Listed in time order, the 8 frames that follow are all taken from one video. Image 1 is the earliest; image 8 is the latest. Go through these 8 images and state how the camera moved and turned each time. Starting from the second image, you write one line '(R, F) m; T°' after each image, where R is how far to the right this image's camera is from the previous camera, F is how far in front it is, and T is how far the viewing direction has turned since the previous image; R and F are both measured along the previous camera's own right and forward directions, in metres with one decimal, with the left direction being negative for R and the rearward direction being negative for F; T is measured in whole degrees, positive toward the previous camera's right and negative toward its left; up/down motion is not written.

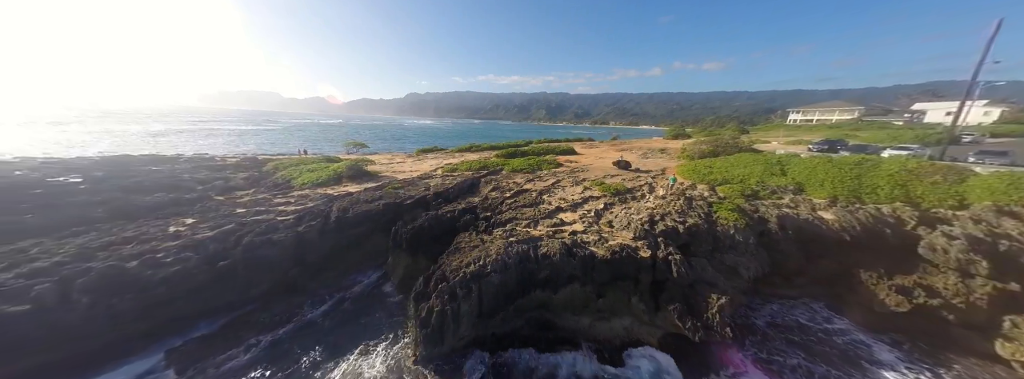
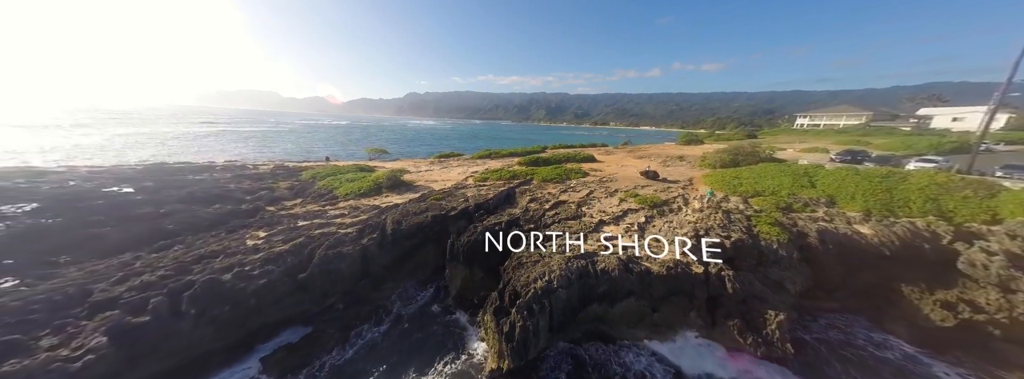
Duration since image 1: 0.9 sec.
(-1.6, -0.4) m; -1°
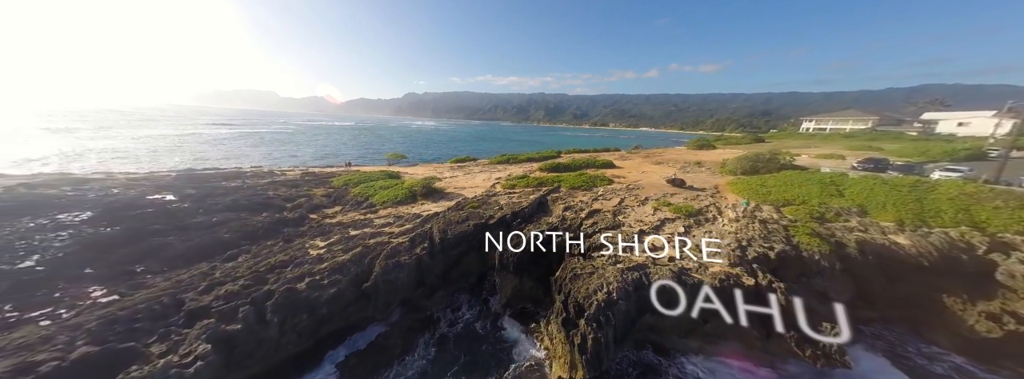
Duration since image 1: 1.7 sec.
(-1.6, -0.3) m; 0°
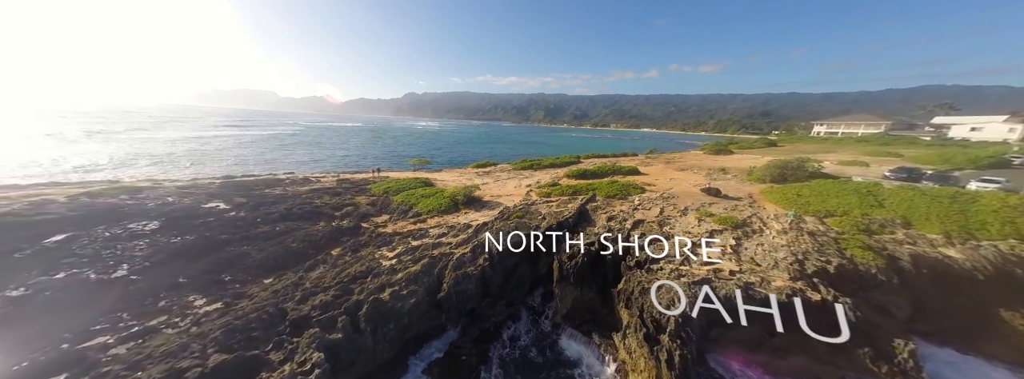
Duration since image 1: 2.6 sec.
(-2.1, -0.4) m; -1°
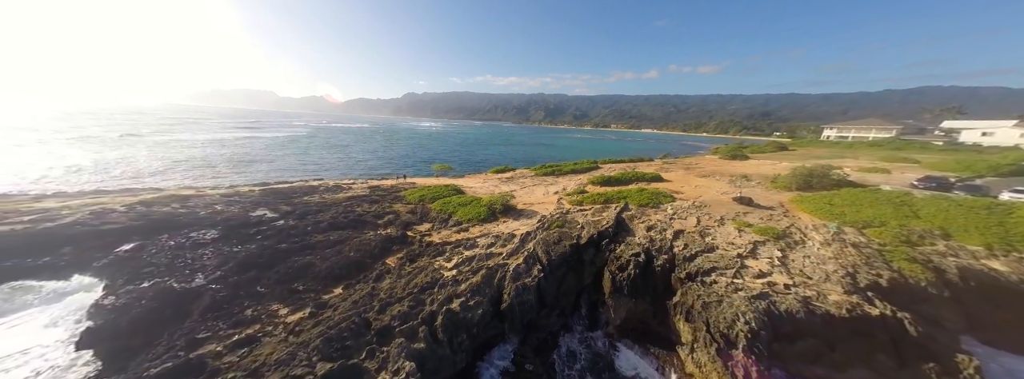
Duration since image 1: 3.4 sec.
(-2.0, -0.3) m; -1°
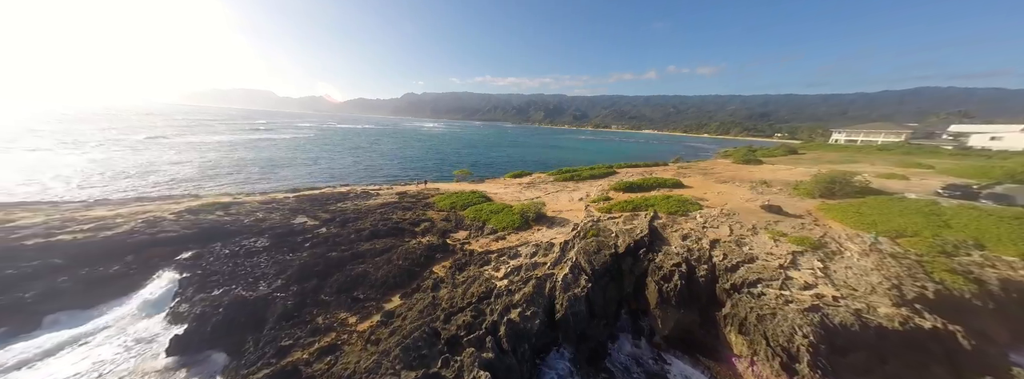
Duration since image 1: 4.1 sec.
(-1.8, -0.3) m; 0°
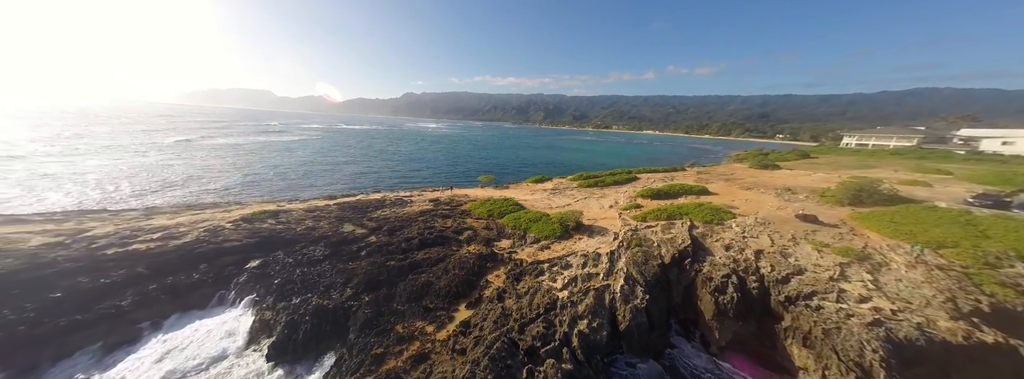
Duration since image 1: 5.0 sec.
(-2.3, -0.4) m; -1°
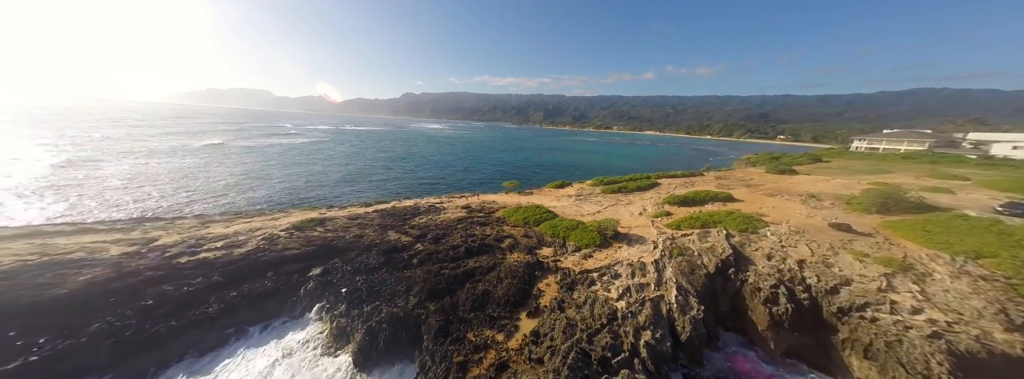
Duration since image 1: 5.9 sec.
(-2.3, -0.4) m; 0°
